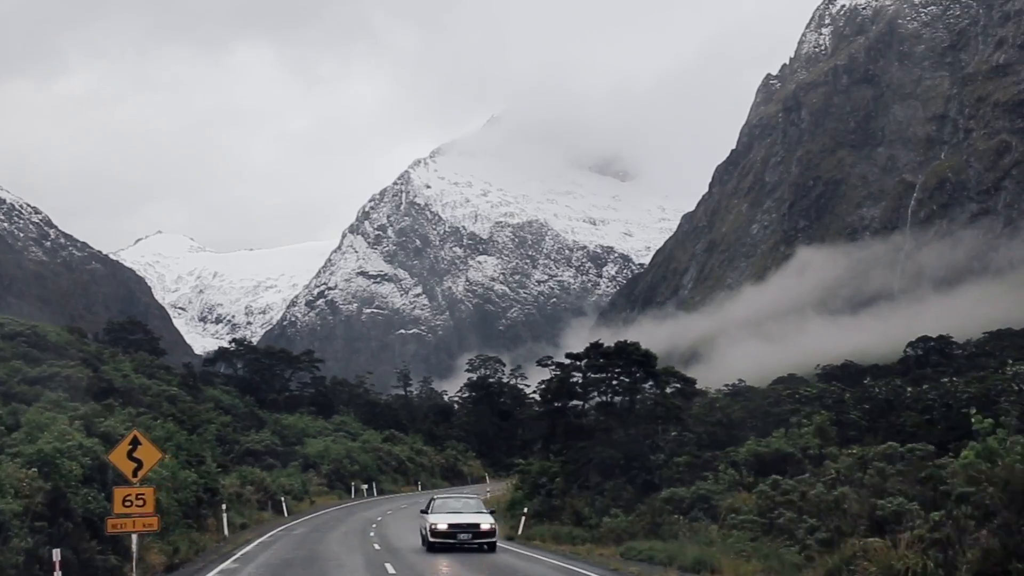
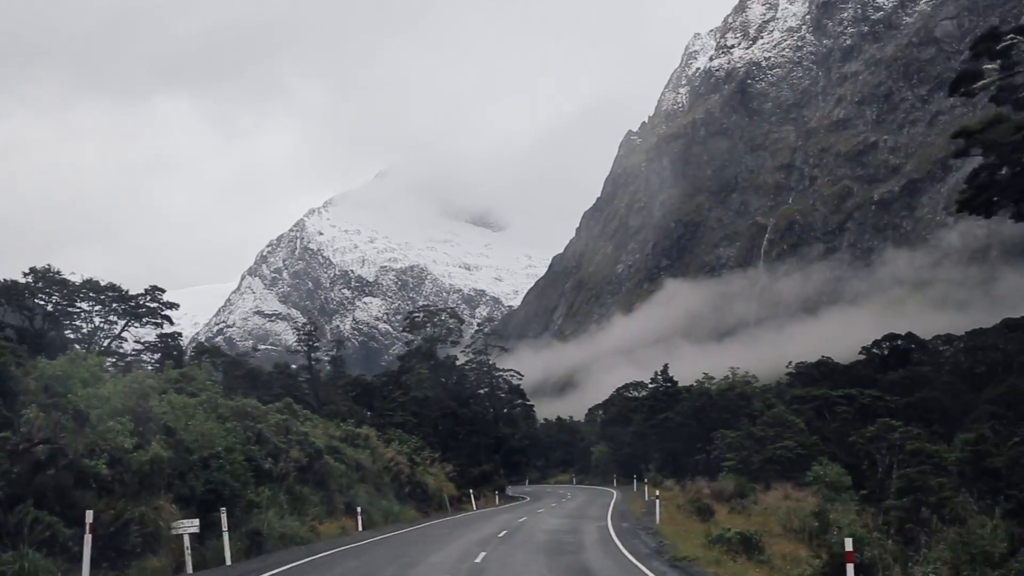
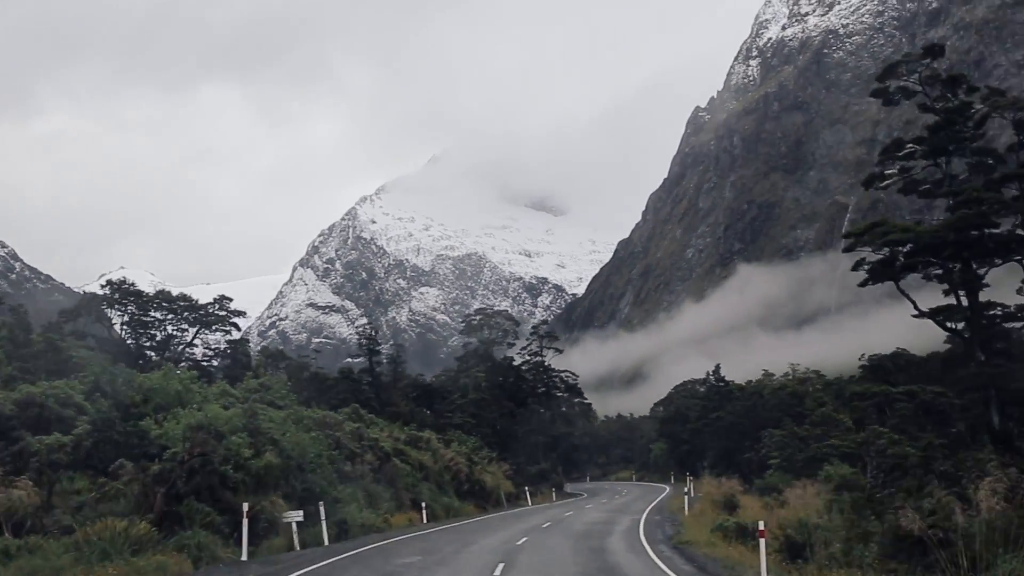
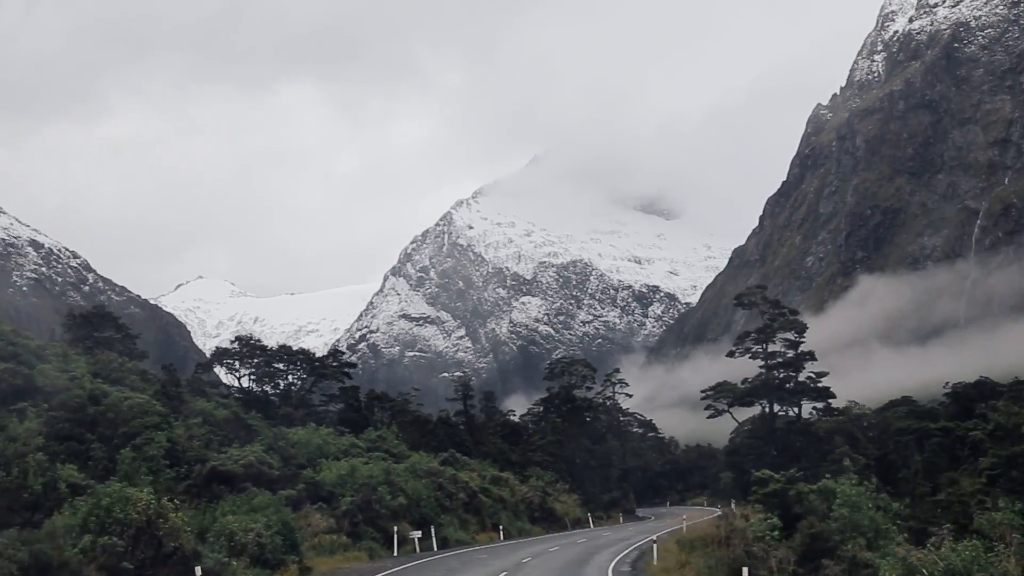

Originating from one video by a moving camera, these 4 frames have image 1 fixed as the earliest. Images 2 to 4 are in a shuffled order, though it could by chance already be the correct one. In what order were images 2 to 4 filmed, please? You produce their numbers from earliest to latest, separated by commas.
4, 3, 2
